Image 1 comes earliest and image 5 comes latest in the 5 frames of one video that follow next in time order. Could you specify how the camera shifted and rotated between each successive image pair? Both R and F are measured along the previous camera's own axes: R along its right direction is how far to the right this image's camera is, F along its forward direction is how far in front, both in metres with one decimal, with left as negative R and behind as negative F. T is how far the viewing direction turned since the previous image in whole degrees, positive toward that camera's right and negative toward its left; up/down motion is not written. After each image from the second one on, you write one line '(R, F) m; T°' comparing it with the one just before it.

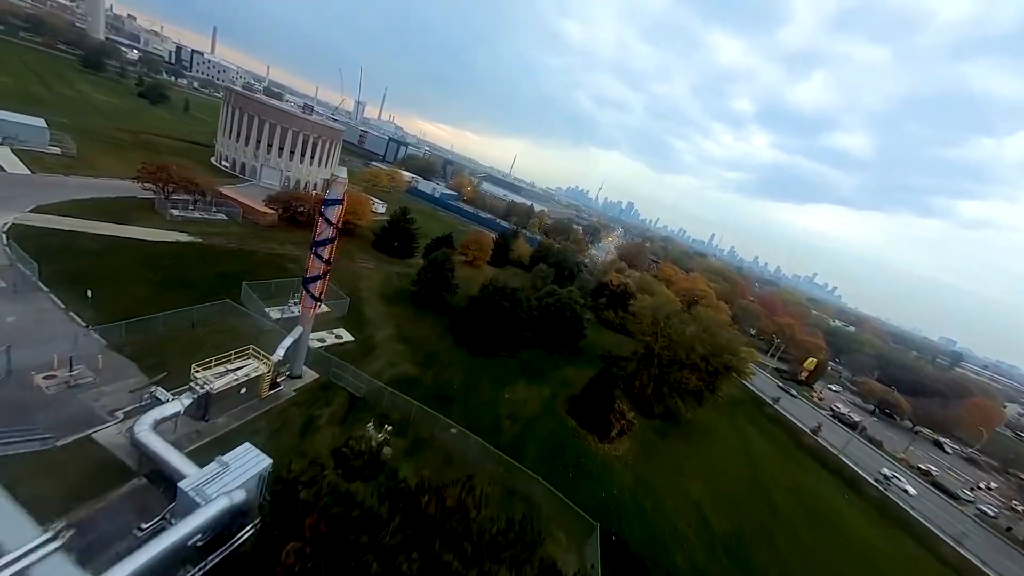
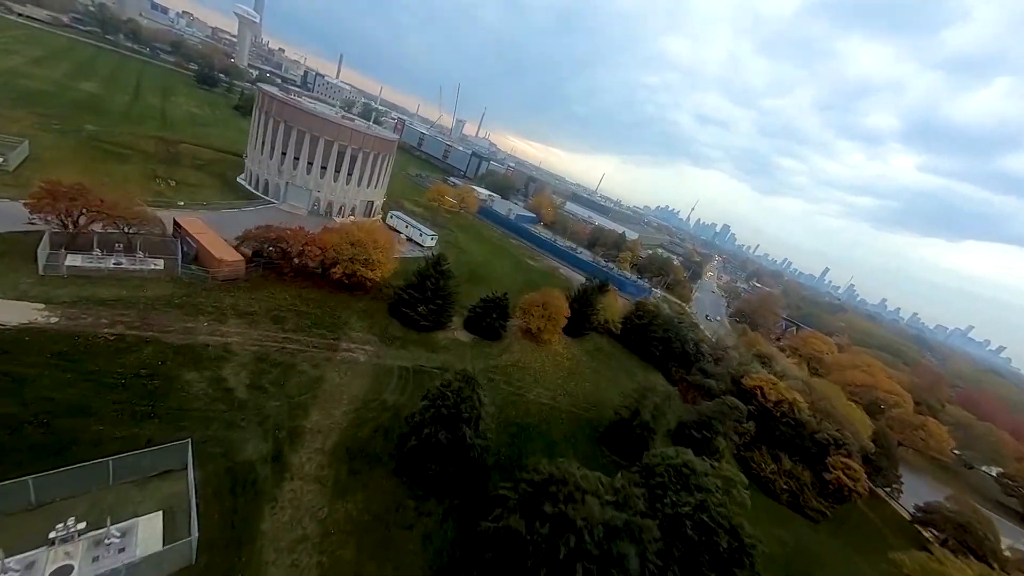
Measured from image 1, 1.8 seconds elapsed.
(-1.2, +16.3) m; -12°
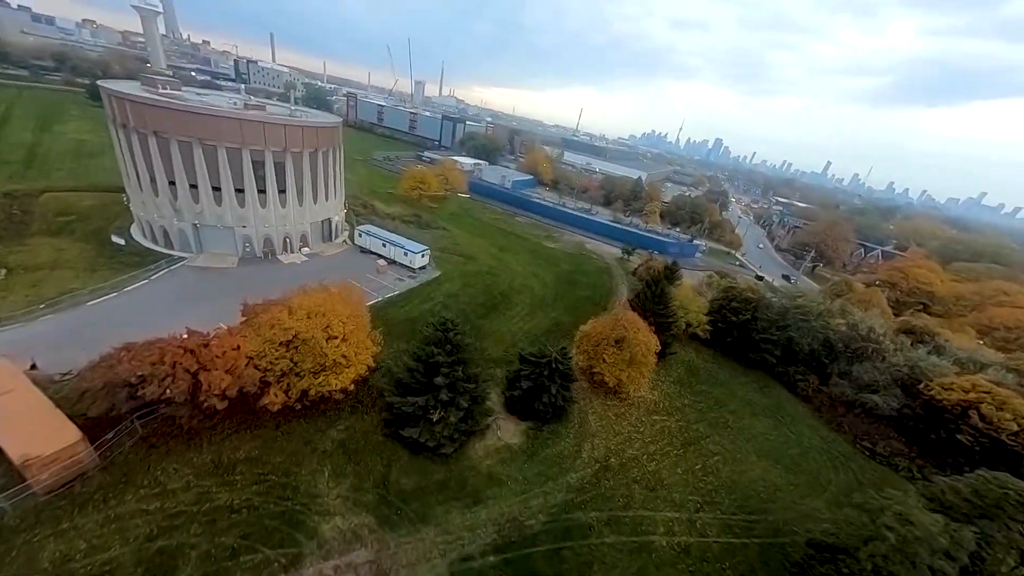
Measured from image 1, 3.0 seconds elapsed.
(-2.3, +12.1) m; -1°
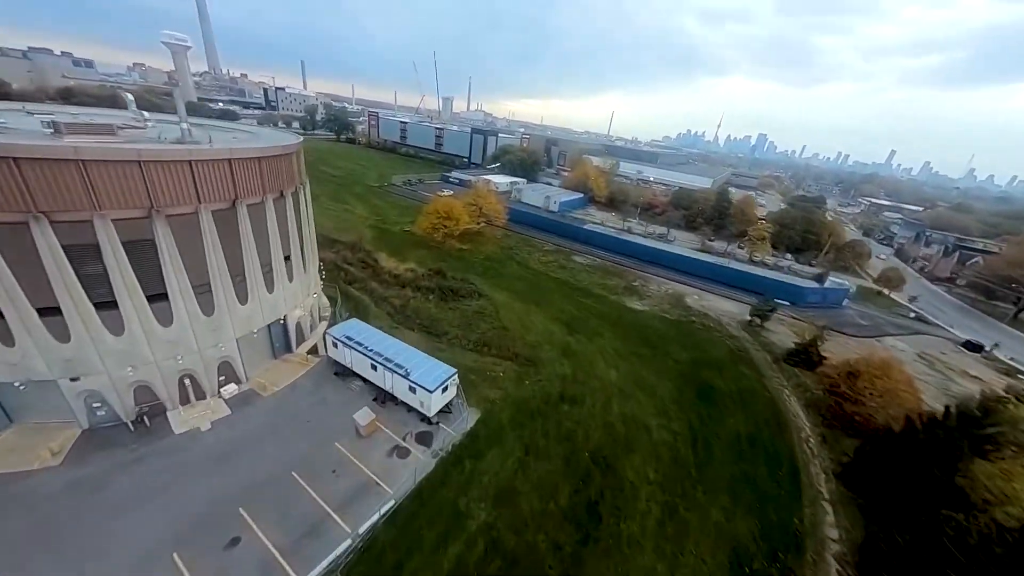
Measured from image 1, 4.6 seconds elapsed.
(-3.2, +15.2) m; -5°
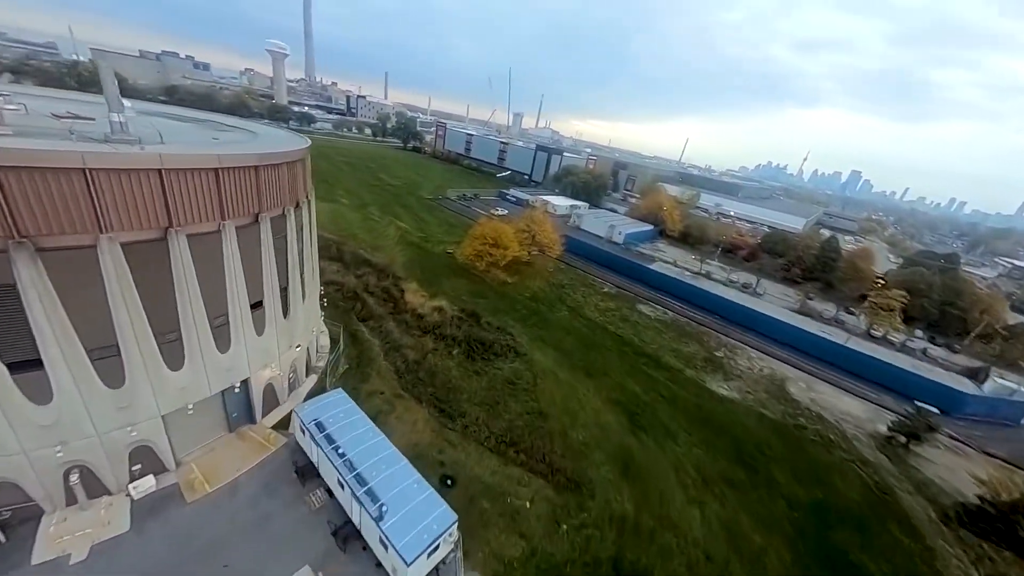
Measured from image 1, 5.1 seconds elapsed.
(-0.4, +6.1) m; -8°
